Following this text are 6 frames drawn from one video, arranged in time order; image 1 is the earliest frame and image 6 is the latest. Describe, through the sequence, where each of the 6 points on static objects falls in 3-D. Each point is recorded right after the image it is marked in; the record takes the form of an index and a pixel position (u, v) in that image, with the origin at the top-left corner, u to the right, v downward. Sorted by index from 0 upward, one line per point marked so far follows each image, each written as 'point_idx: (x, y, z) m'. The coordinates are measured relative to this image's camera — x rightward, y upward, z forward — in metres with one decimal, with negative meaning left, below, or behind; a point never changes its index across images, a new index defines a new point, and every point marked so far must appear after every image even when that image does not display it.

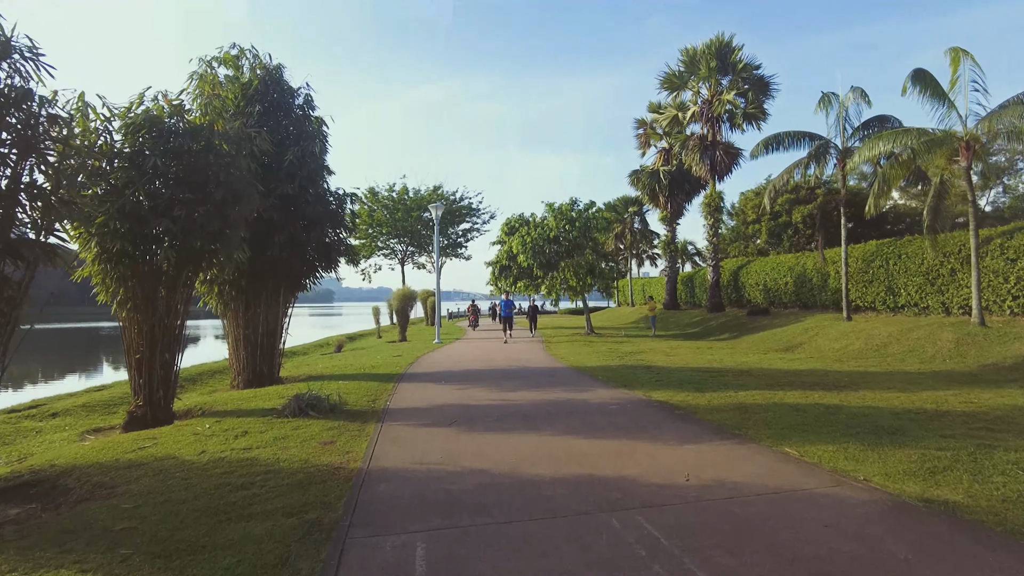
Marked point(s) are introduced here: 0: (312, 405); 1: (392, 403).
0: (-2.3, -1.4, +7.9) m
1: (-1.5, -1.4, +8.4) m
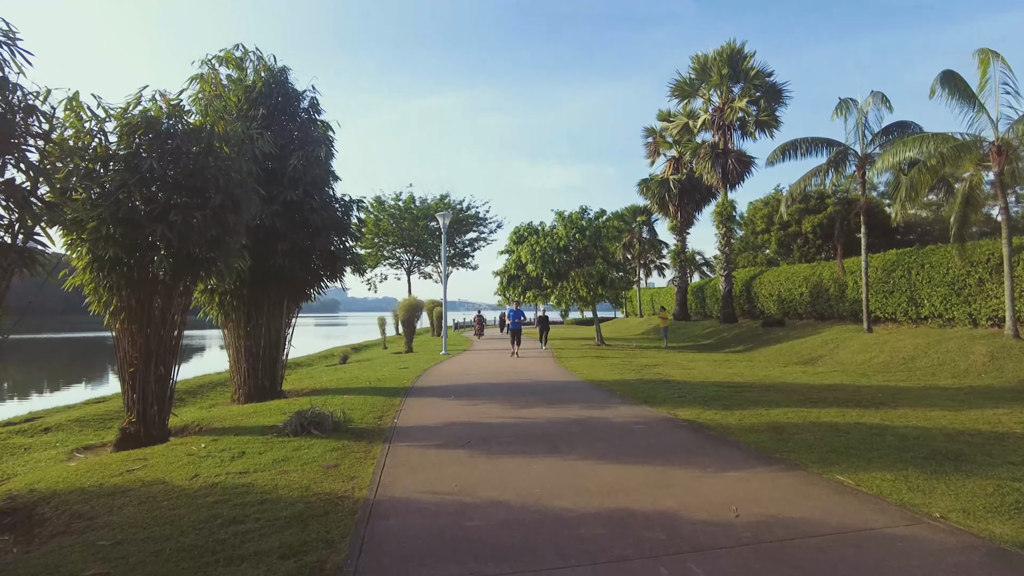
0: (-2.2, -1.5, +7.5) m
1: (-1.3, -1.6, +7.9) m
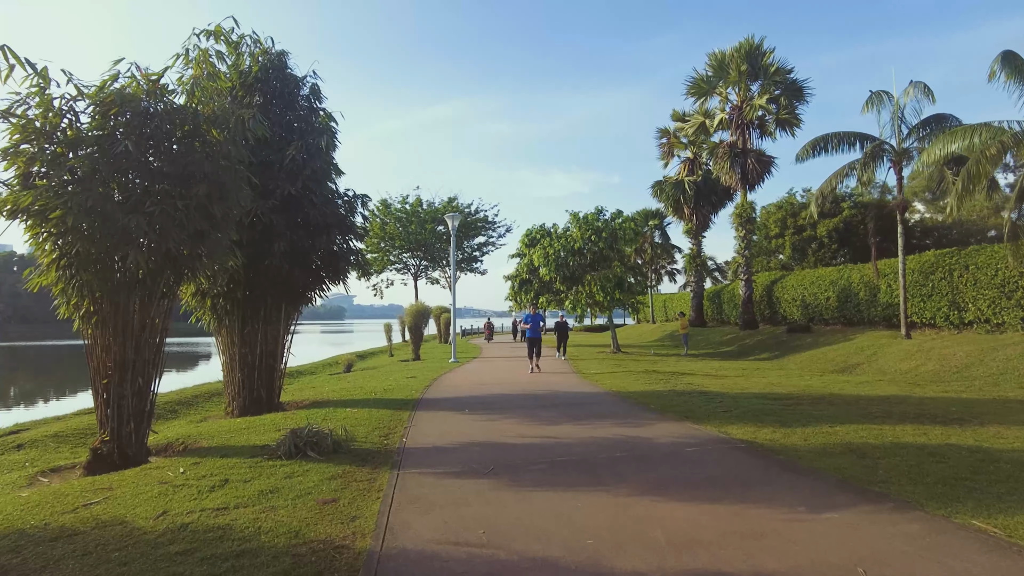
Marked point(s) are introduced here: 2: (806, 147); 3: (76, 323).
0: (-1.9, -1.5, +6.5) m
1: (-1.0, -1.6, +6.9) m
2: (+7.1, +3.4, +16.4) m
3: (-4.7, -0.4, +7.3) m
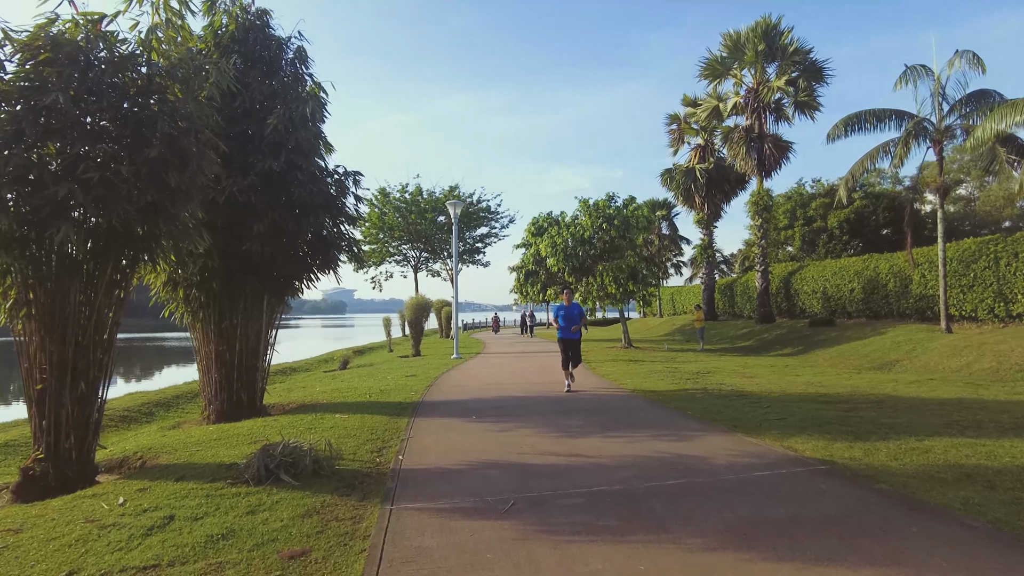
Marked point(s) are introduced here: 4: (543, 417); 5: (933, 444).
0: (-1.7, -1.4, +5.3) m
1: (-0.9, -1.4, +5.7) m
2: (+7.3, +3.7, +15.1) m
3: (-4.5, -0.3, +6.1) m
4: (+0.3, -1.4, +7.6) m
5: (+3.4, -1.3, +5.4) m
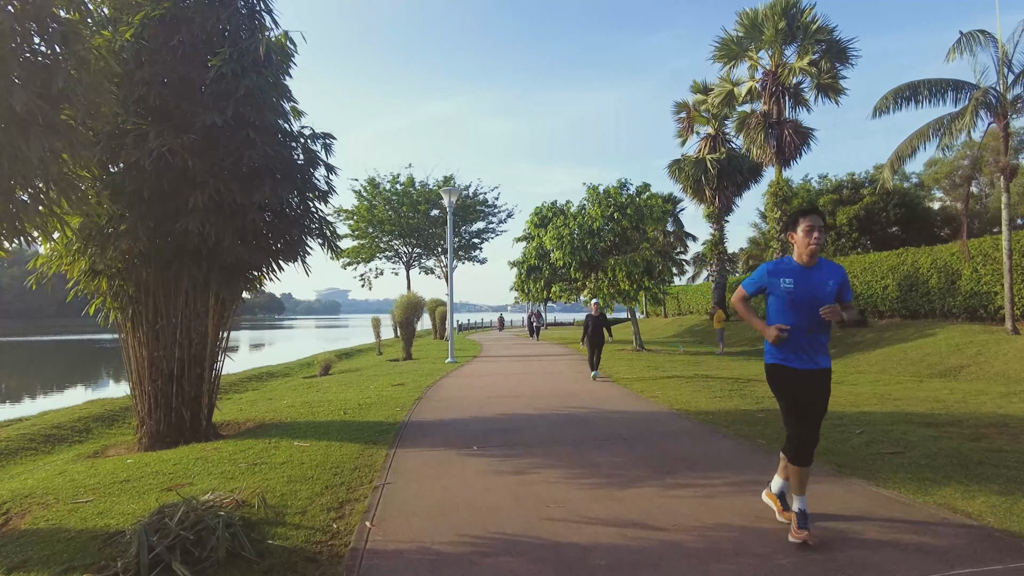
0: (-1.6, -1.3, +3.3) m
1: (-0.7, -1.3, +3.8) m
2: (+7.3, +3.7, +13.3) m
3: (-4.4, -0.1, +4.2) m
4: (+0.5, -1.3, +5.7) m
5: (+3.5, -1.2, +3.6) m
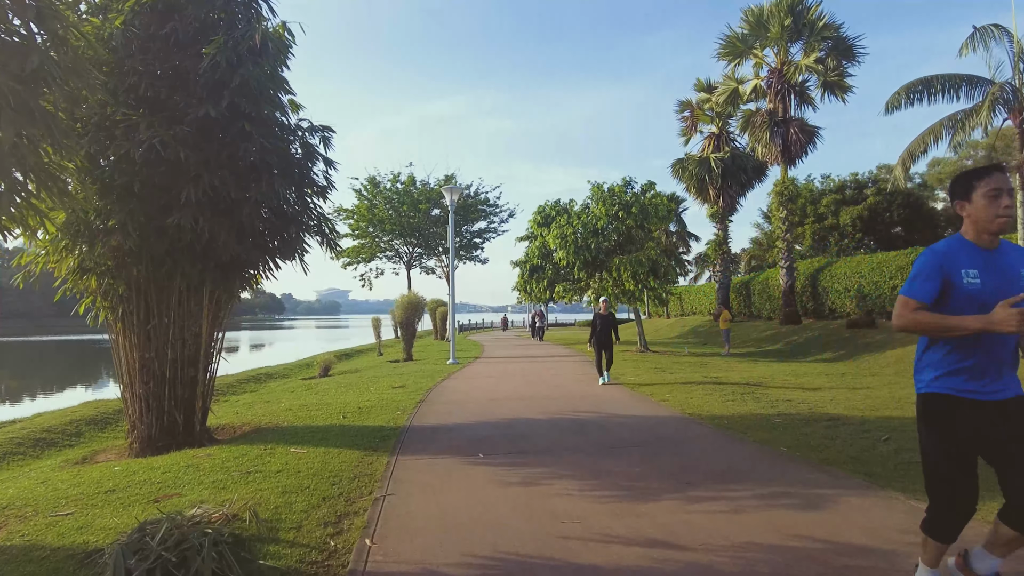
0: (-1.5, -1.2, +3.0) m
1: (-0.7, -1.3, +3.5) m
2: (+7.4, +3.7, +13.0) m
3: (-4.3, -0.1, +3.9) m
4: (+0.5, -1.3, +5.4) m
5: (+3.6, -1.2, +3.3) m
